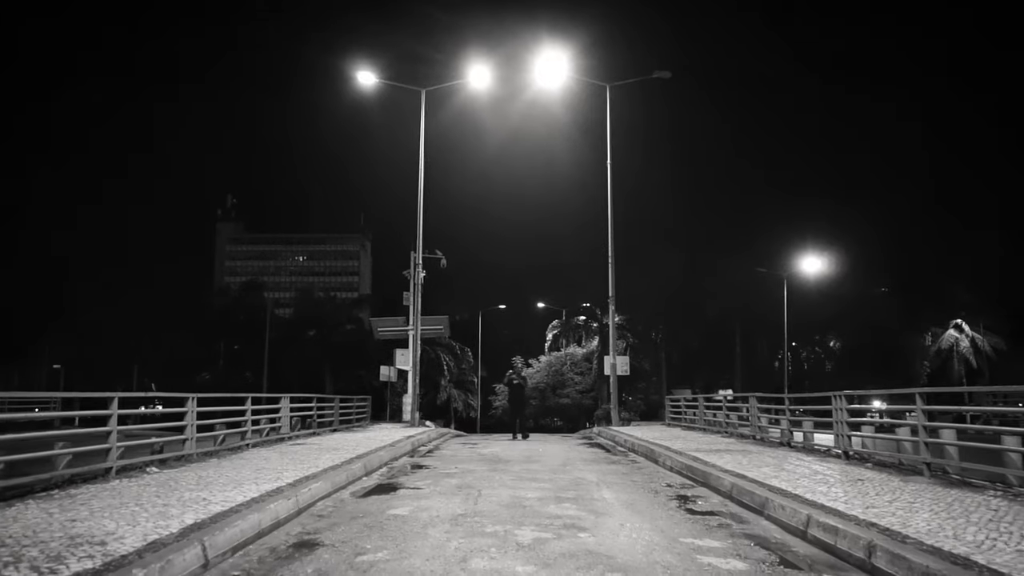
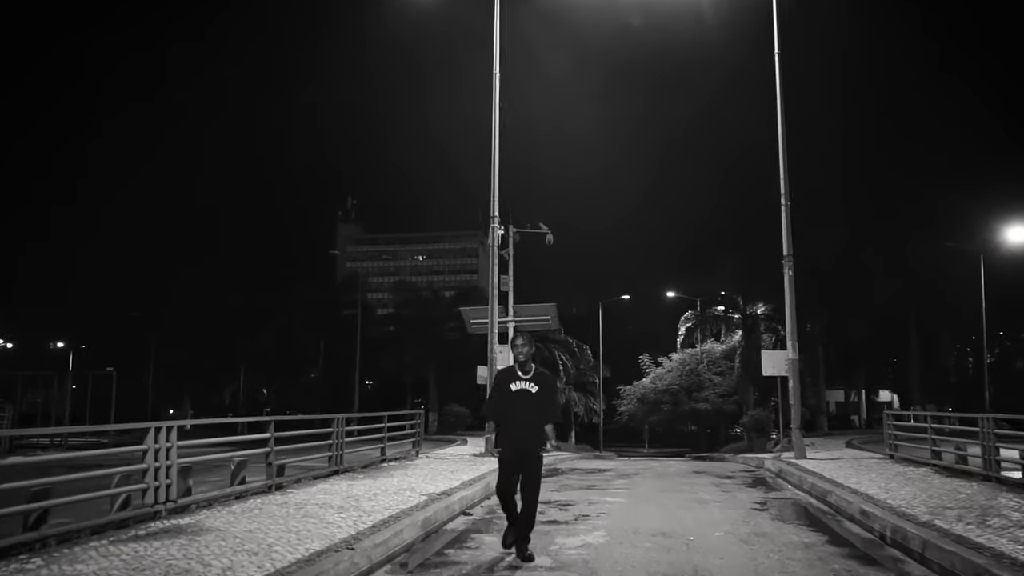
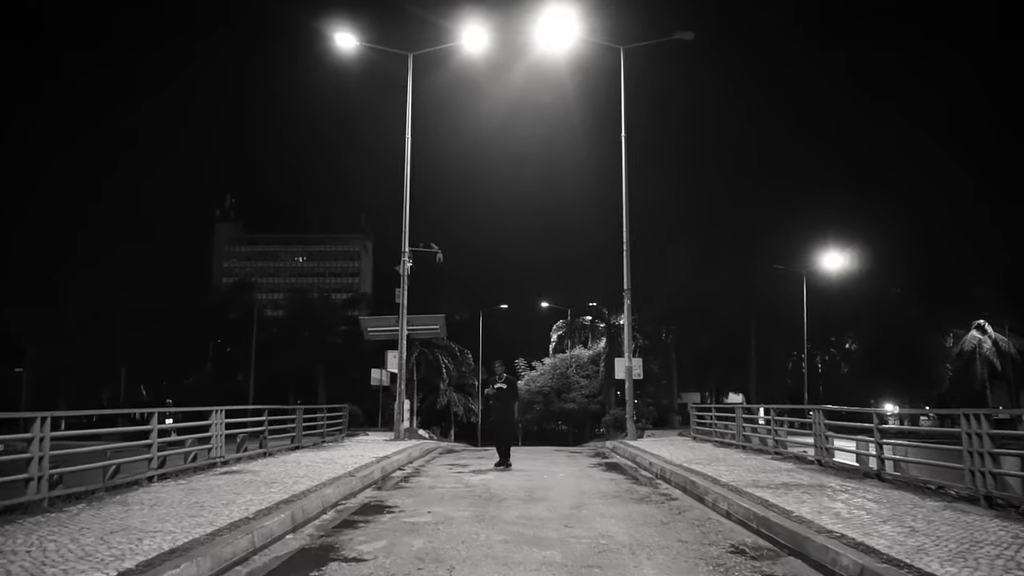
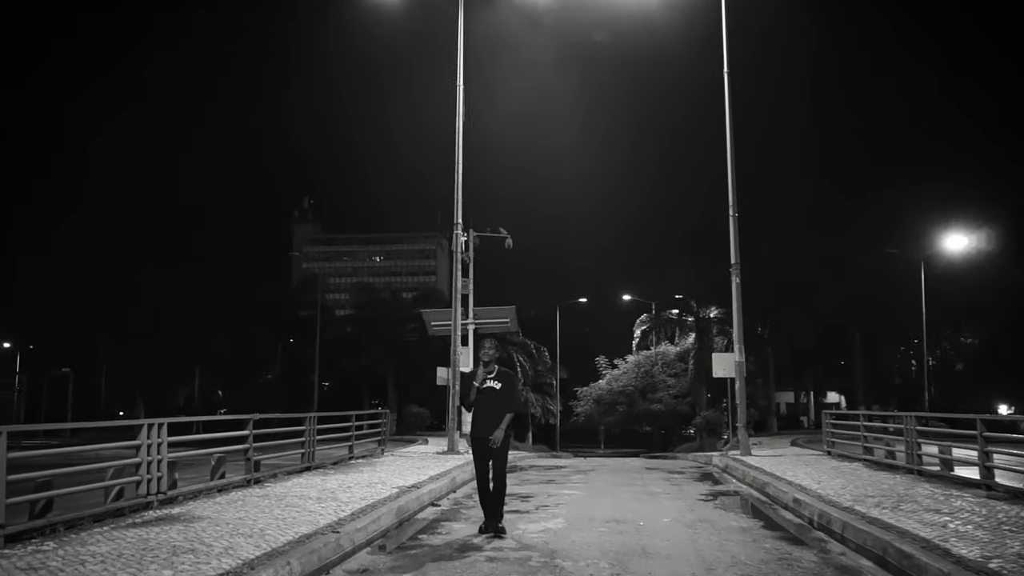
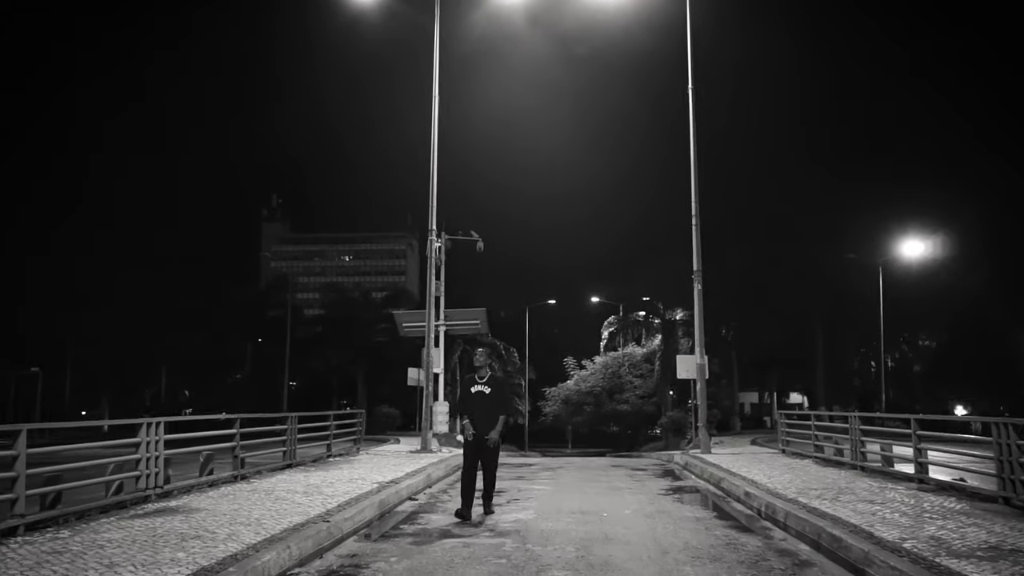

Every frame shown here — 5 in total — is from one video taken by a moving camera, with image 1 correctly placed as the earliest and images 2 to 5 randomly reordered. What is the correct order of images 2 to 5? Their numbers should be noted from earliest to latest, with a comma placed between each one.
3, 5, 4, 2
